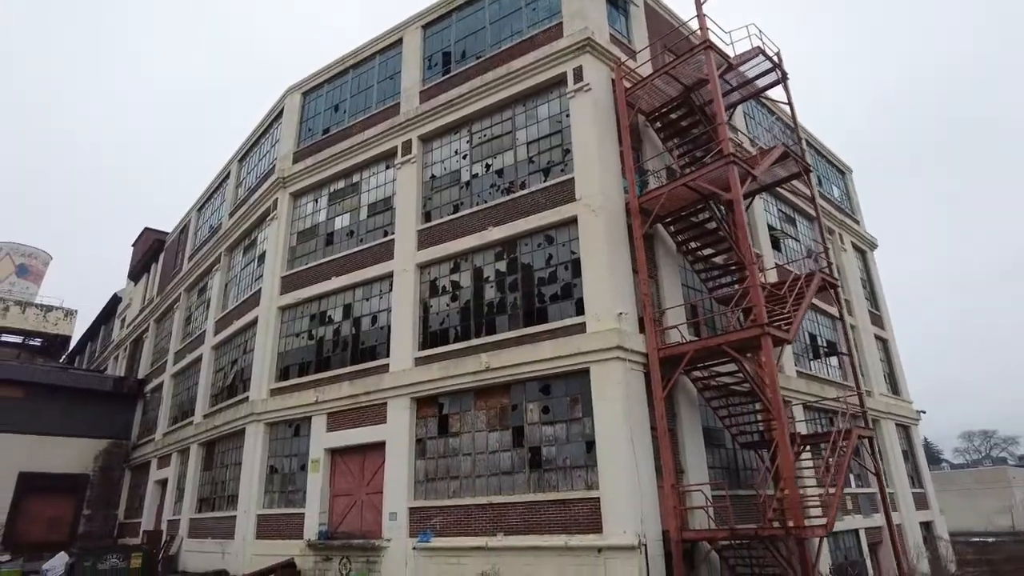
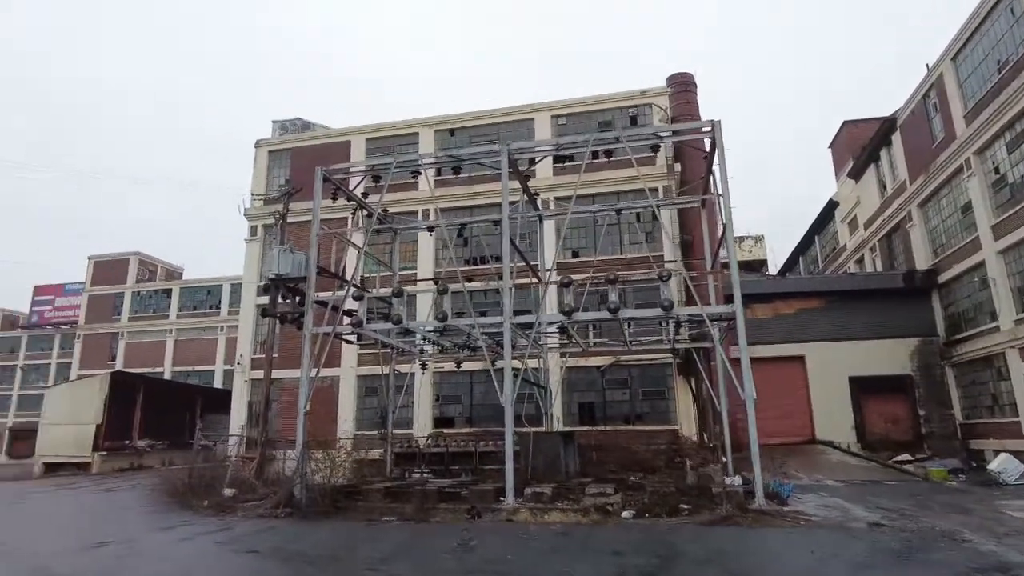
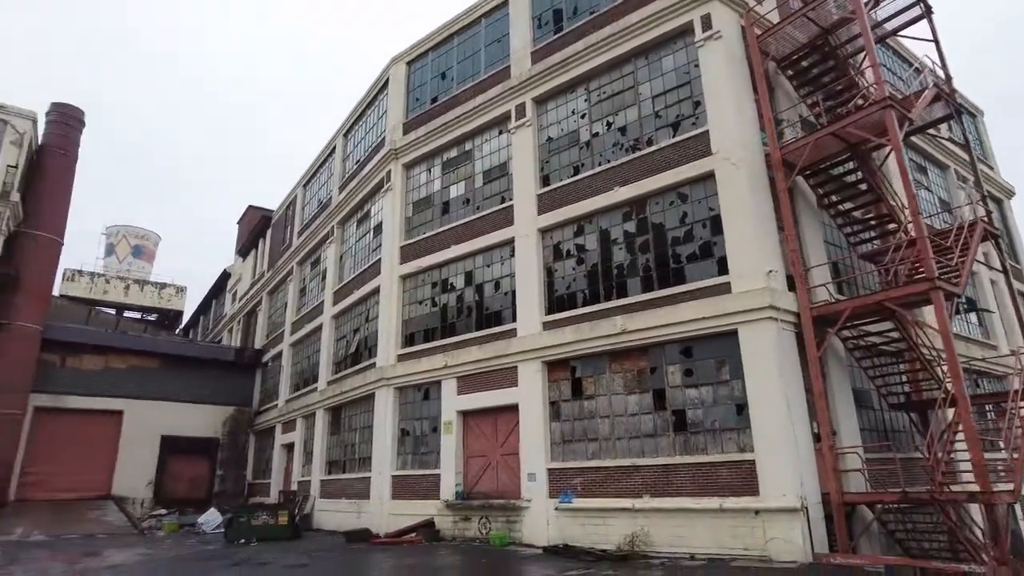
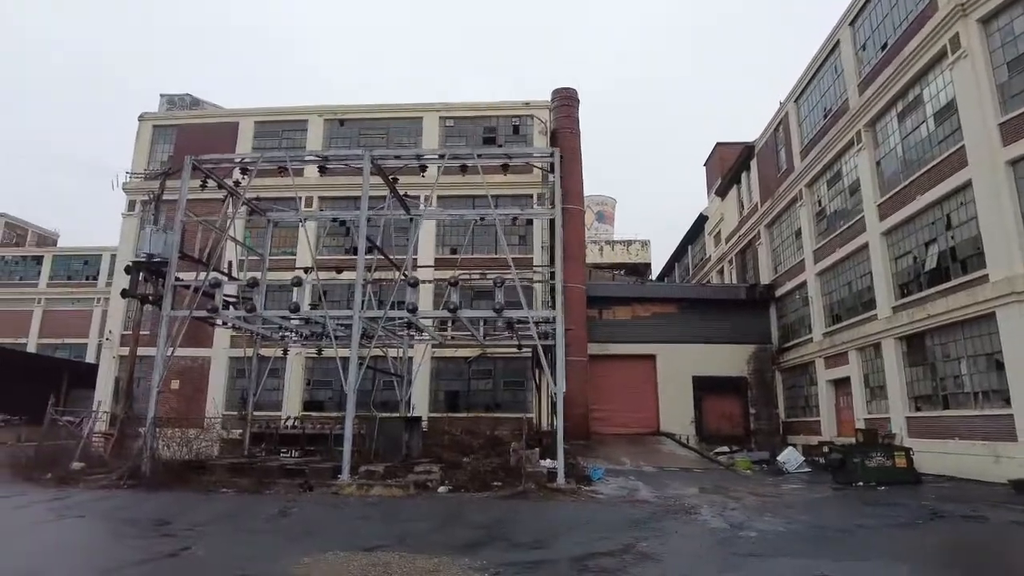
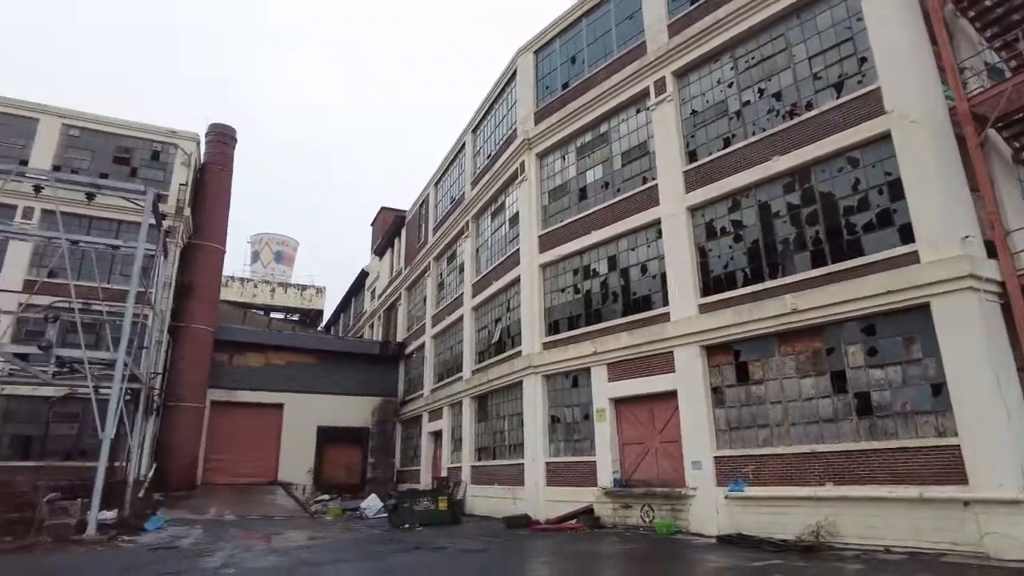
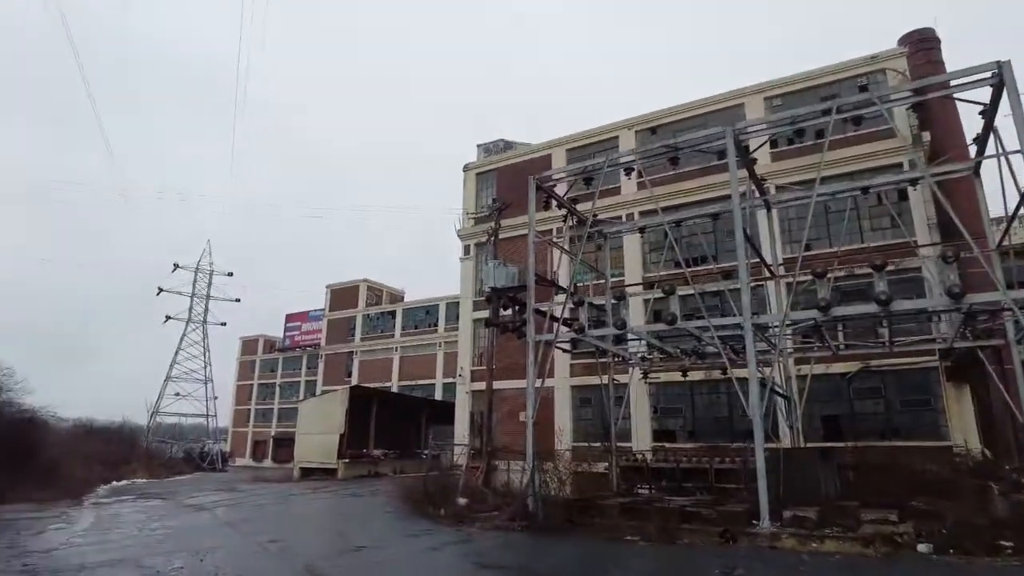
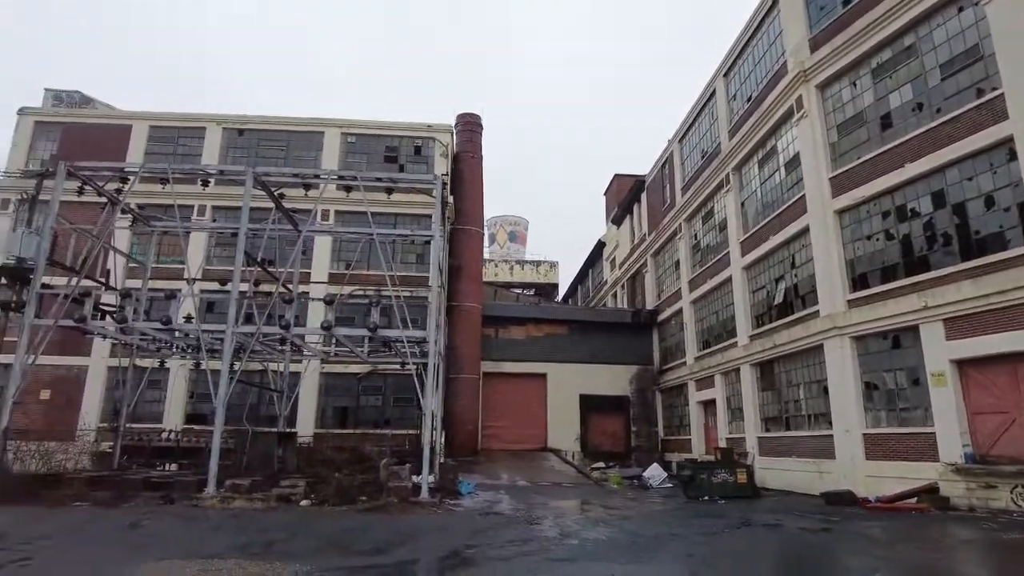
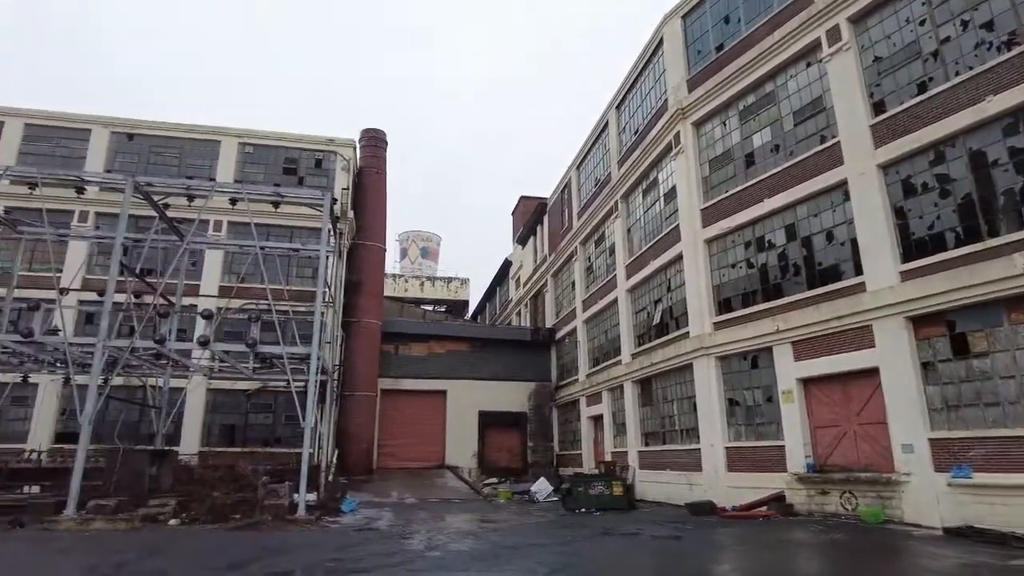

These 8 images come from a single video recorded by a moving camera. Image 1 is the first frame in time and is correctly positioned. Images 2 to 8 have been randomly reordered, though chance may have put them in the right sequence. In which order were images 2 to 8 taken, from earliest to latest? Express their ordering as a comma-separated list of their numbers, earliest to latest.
3, 5, 8, 7, 4, 2, 6
